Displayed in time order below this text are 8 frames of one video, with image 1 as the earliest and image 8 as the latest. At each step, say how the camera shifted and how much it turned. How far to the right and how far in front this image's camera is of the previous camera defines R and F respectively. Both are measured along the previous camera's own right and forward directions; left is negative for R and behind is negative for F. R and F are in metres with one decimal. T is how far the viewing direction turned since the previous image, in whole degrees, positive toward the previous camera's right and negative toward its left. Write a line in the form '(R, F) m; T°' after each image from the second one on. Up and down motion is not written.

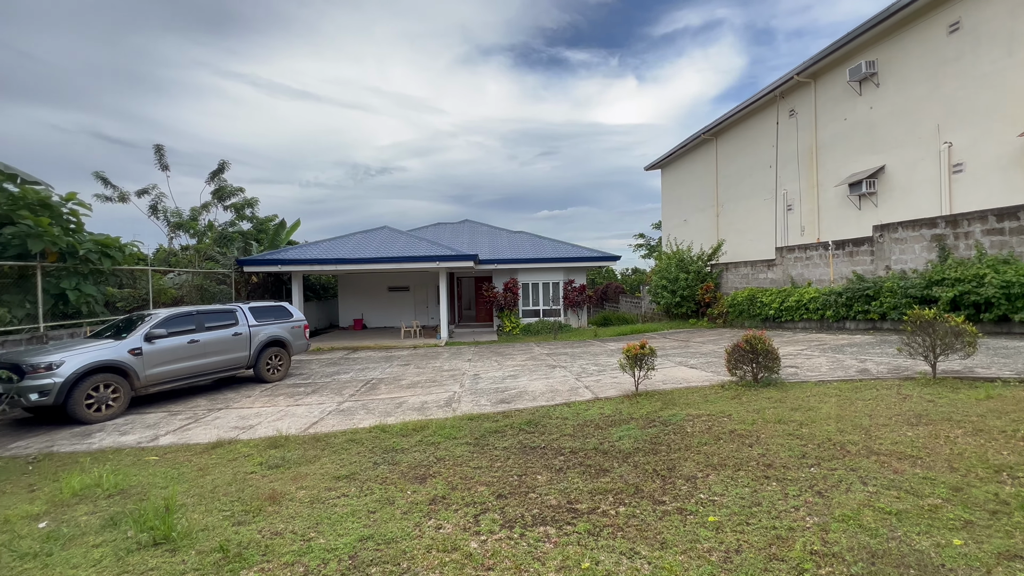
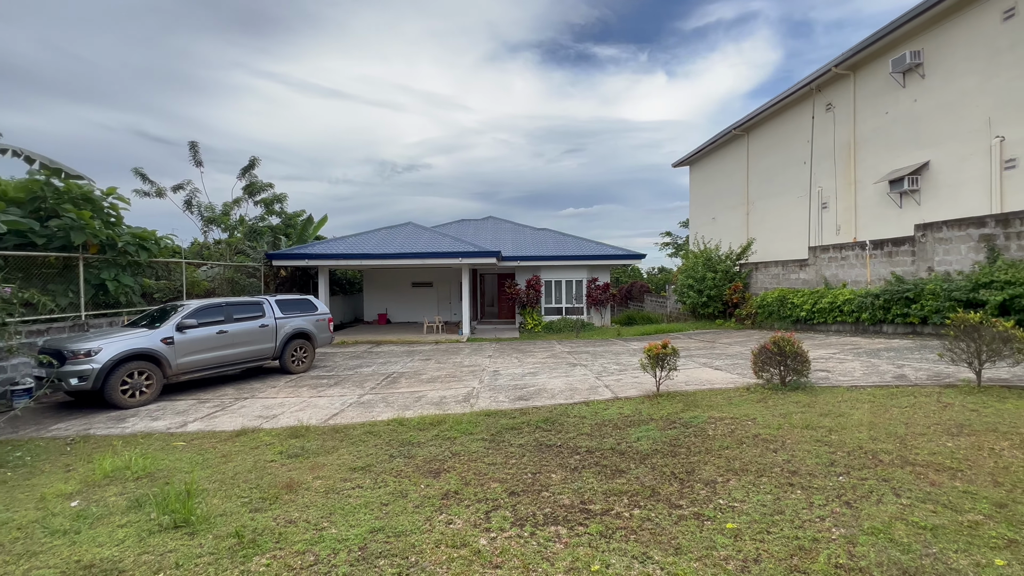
(+0.1, +0.1) m; -3°
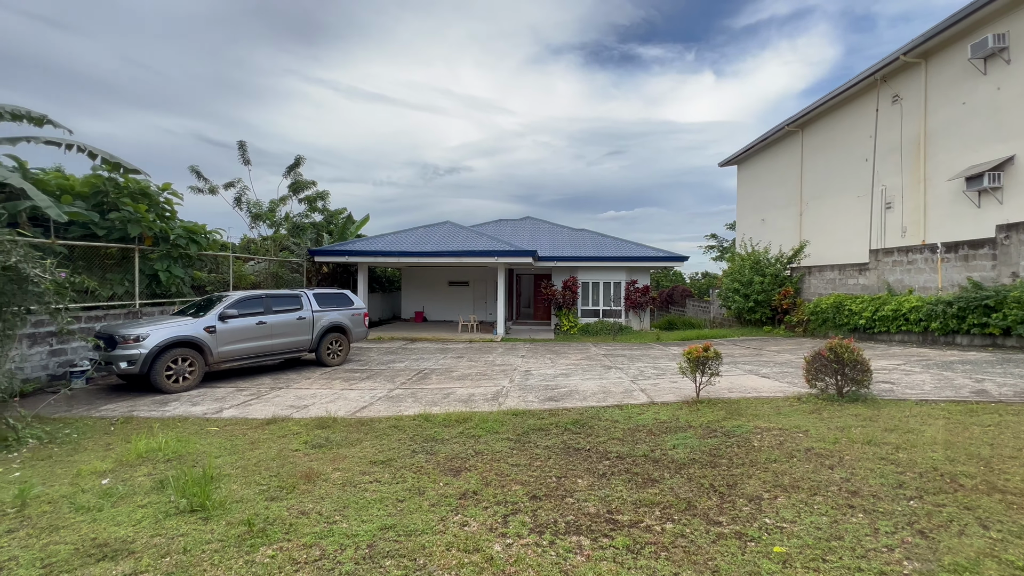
(+0.1, +0.2) m; -5°
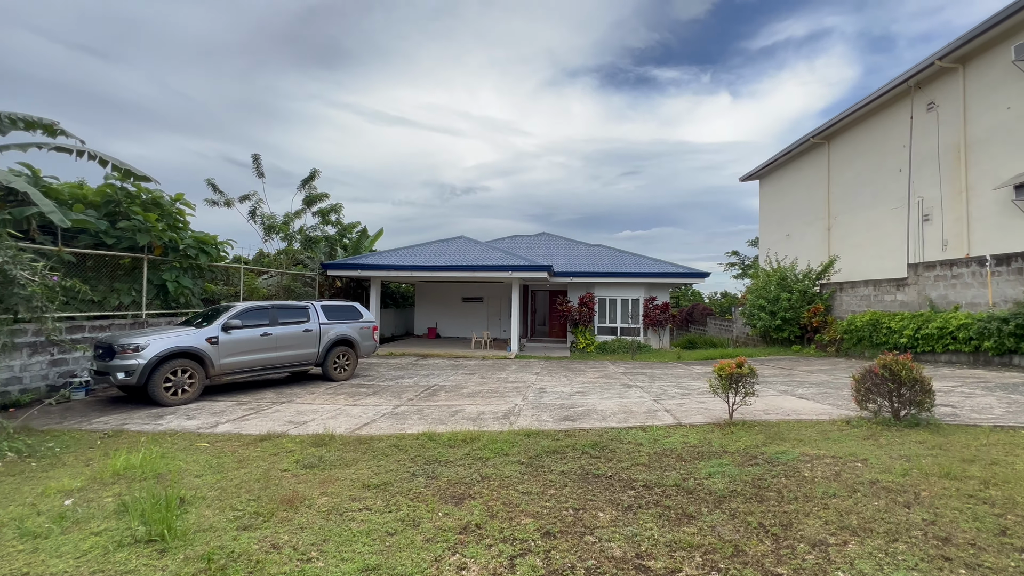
(0.0, +0.4) m; -2°
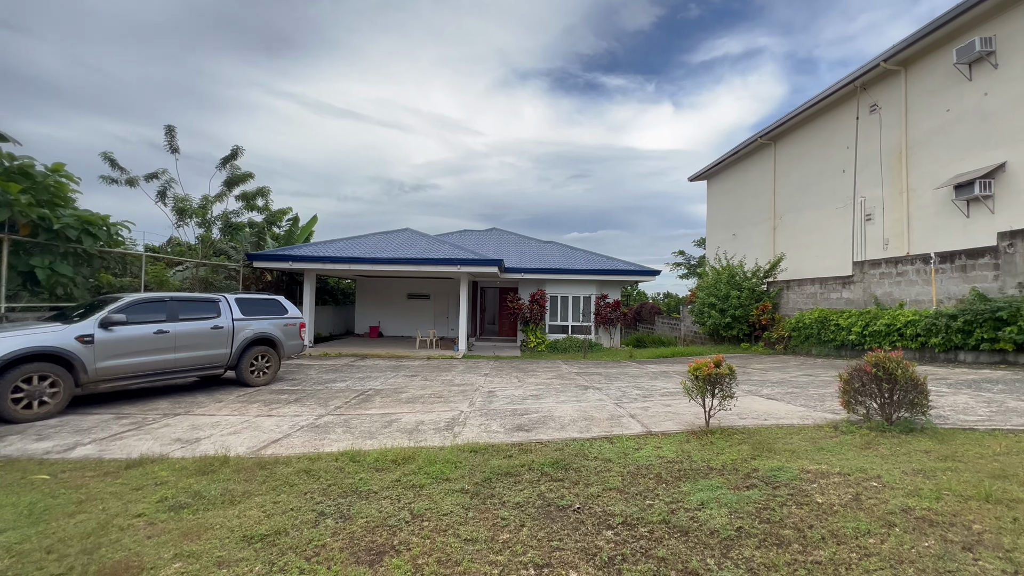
(0.0, +0.8) m; +6°
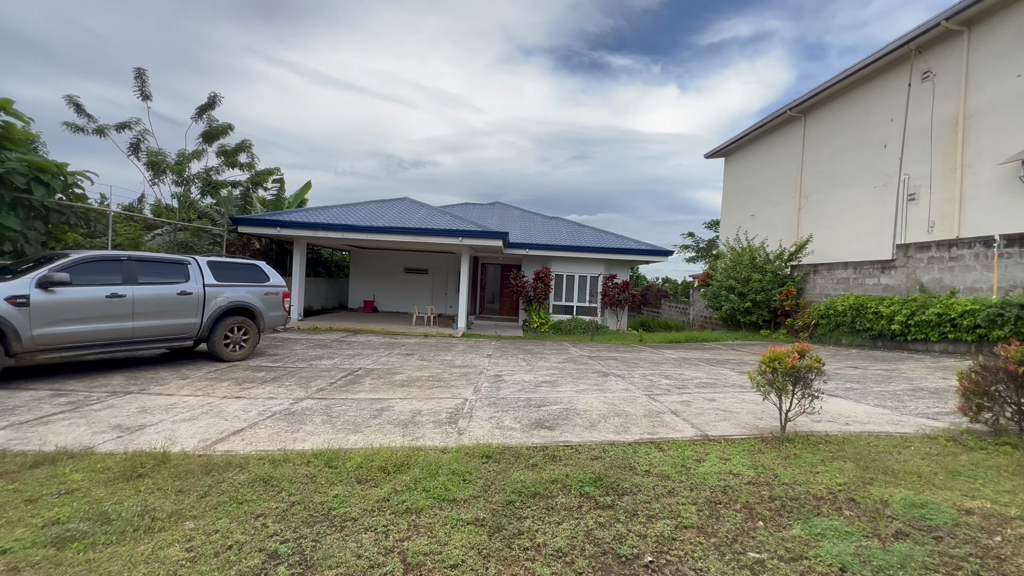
(-0.2, +0.9) m; 0°
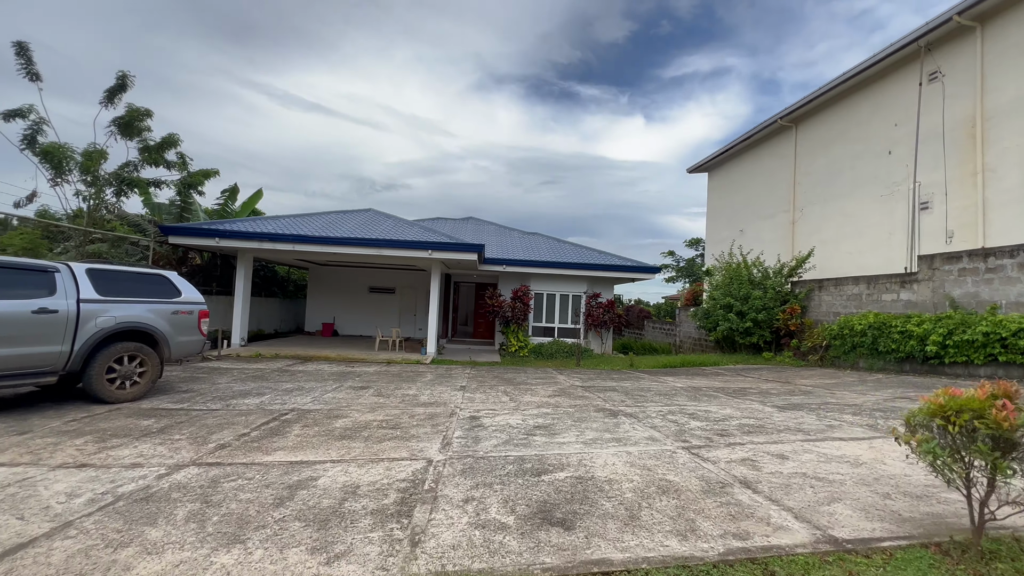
(-0.1, +1.5) m; +3°
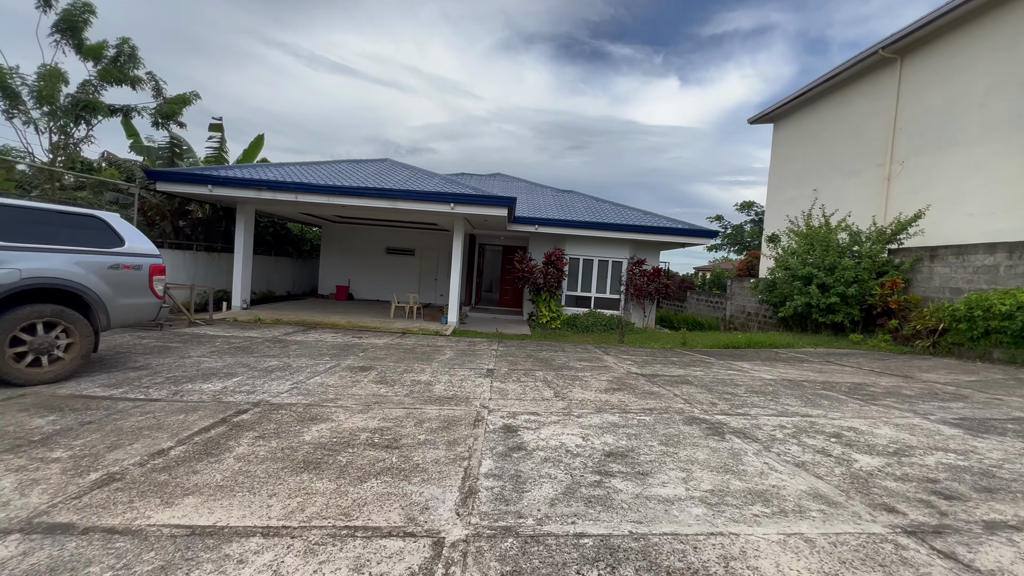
(-0.3, +1.7) m; -3°
